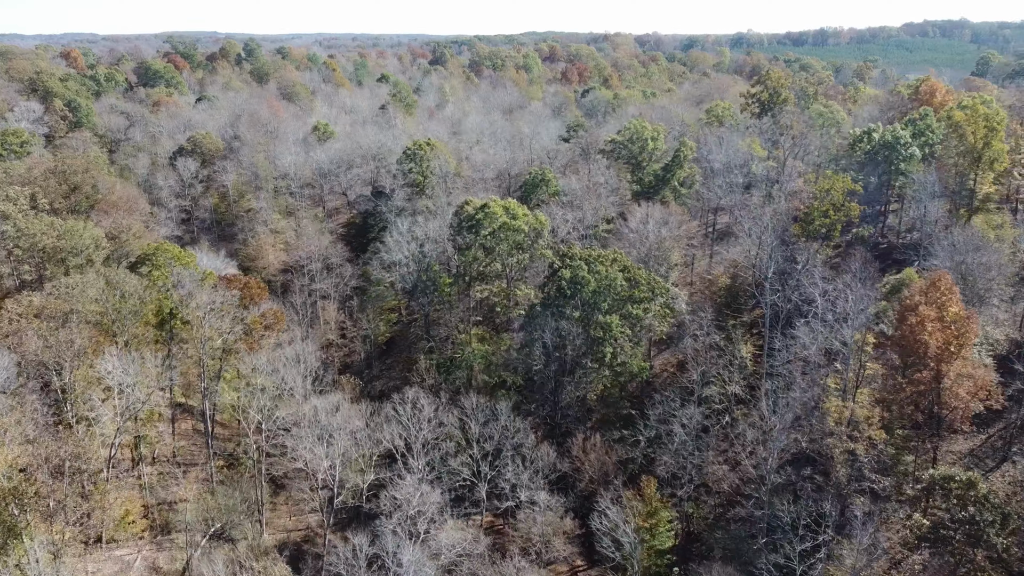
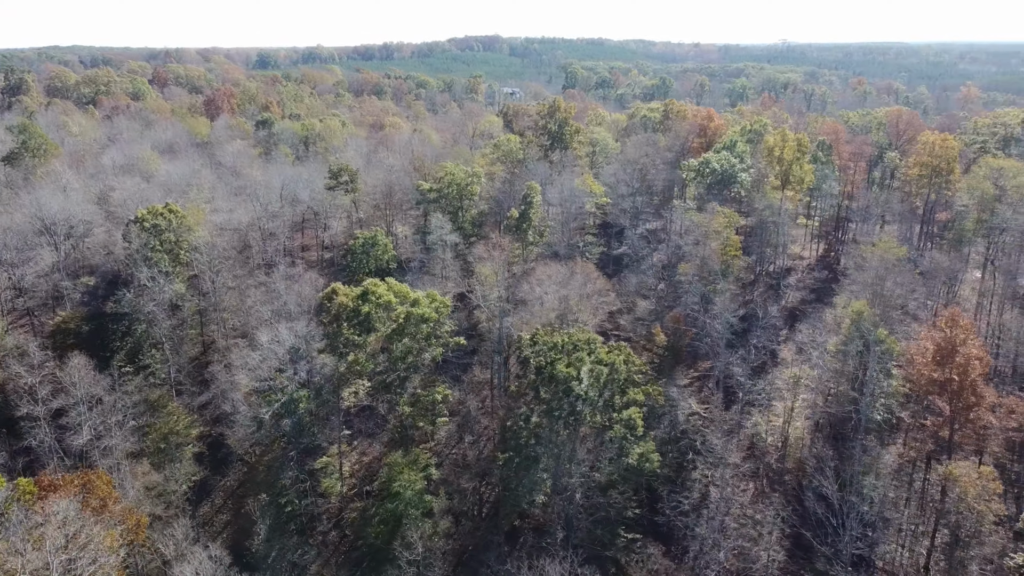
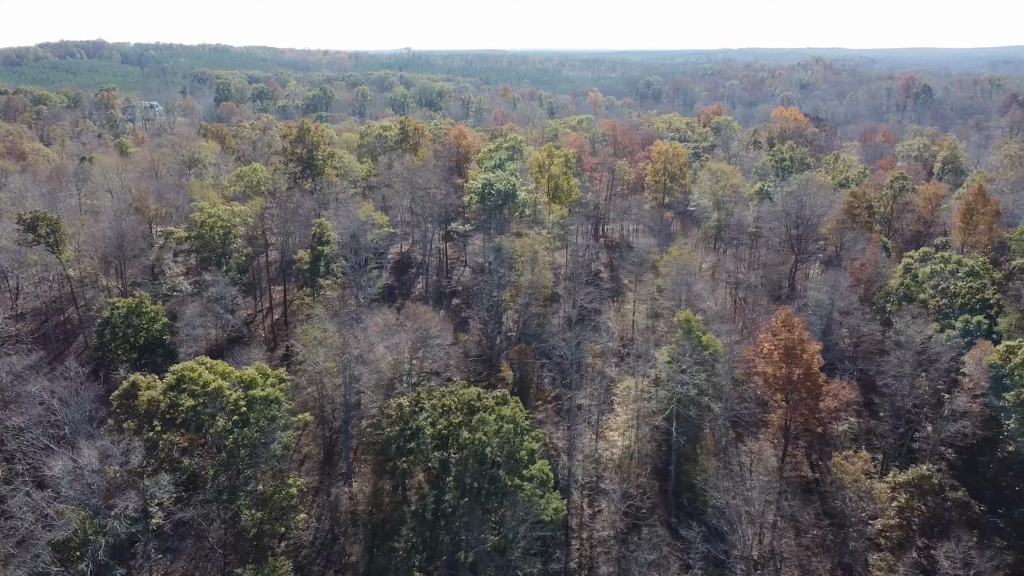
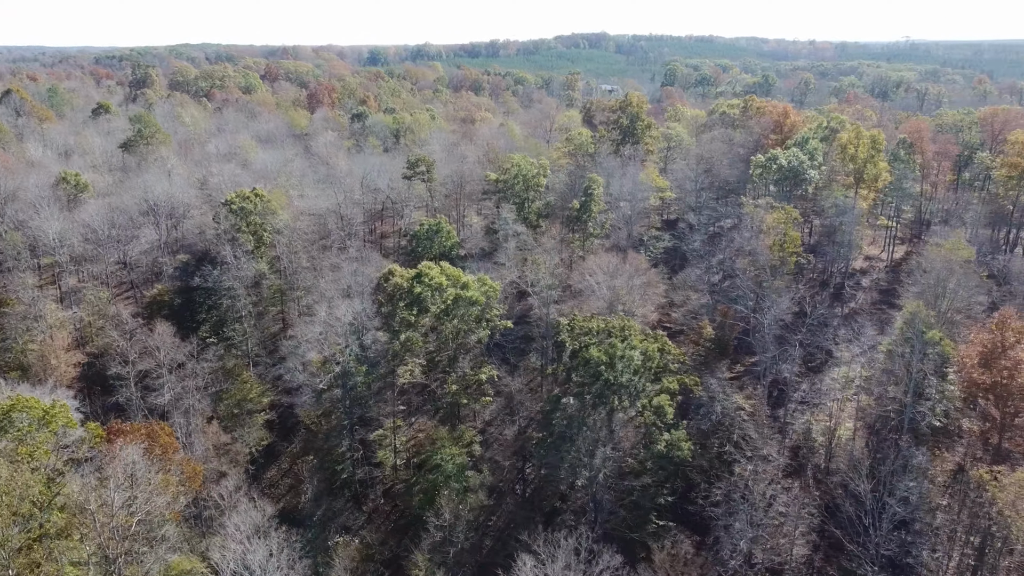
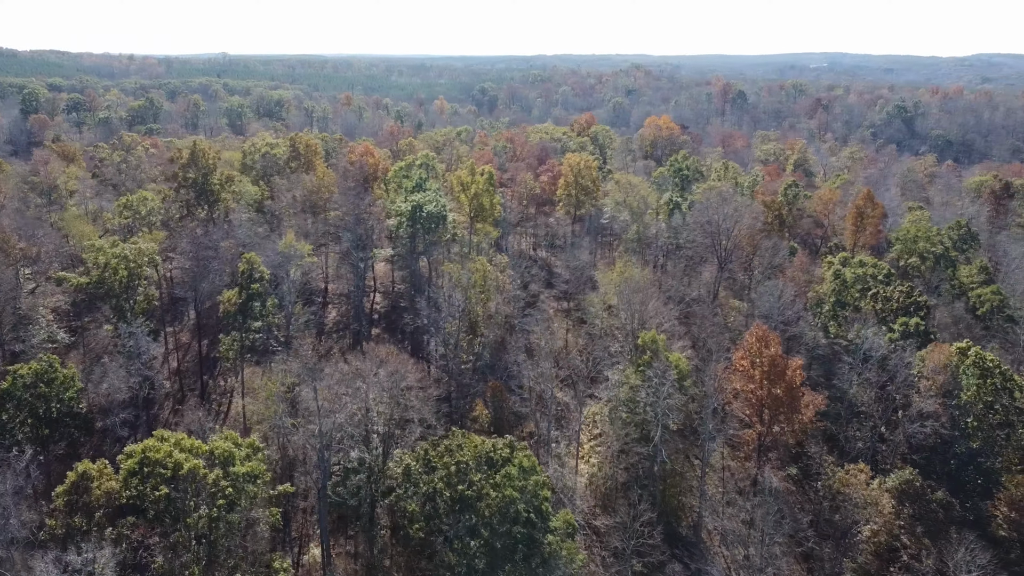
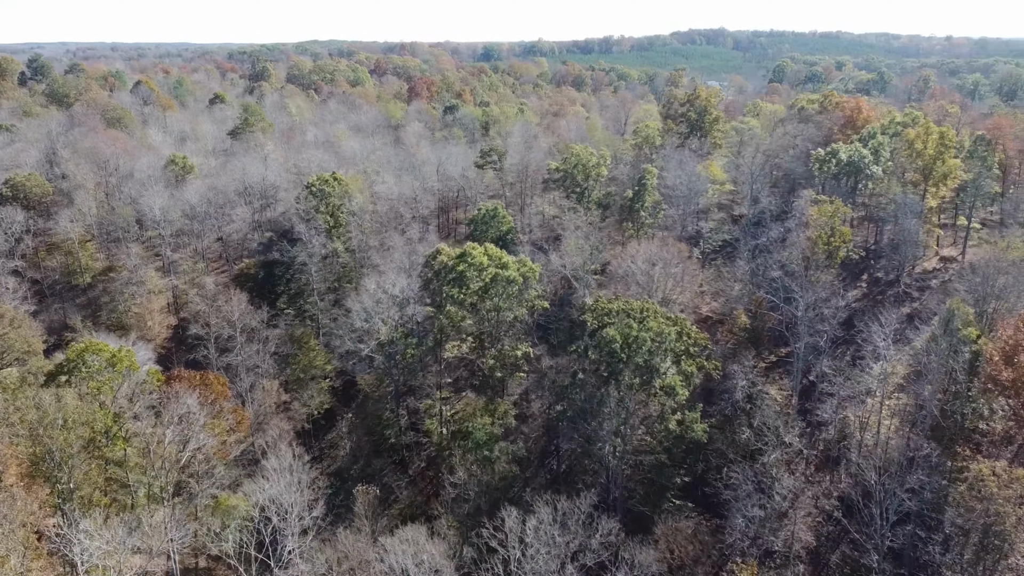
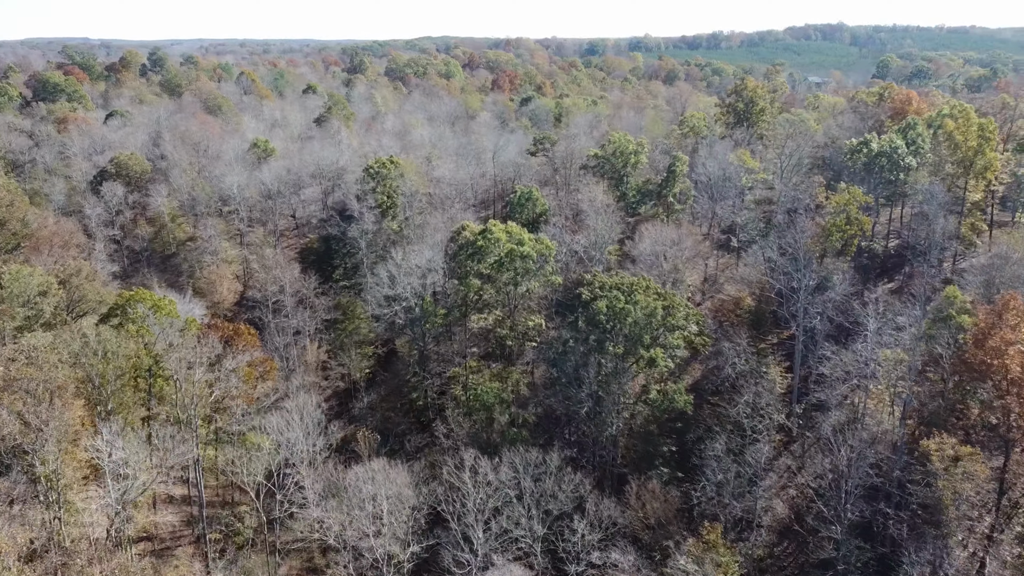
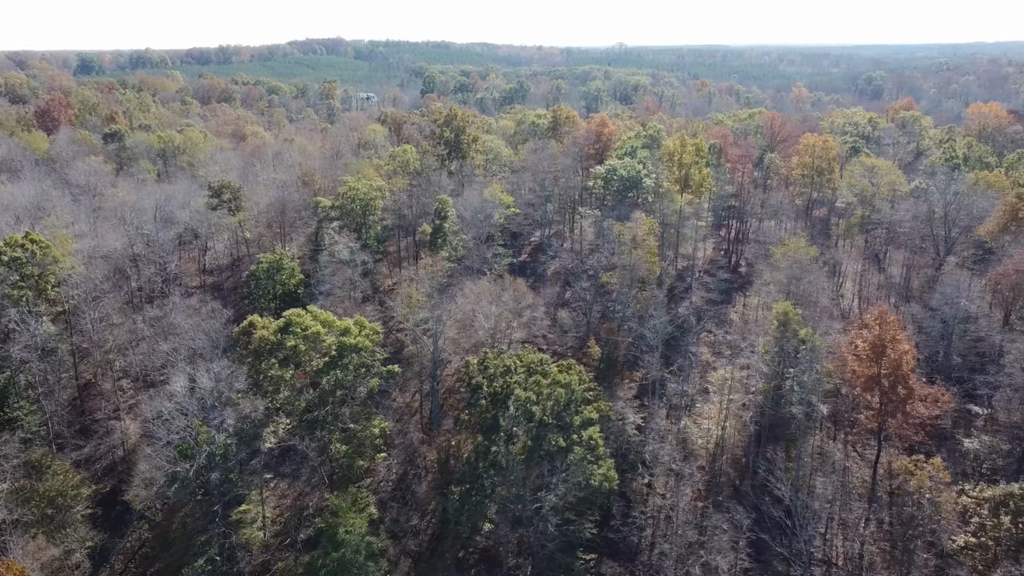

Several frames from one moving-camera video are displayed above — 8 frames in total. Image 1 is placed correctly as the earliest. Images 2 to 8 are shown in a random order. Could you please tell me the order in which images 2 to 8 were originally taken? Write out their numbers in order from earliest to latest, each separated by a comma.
7, 6, 4, 2, 8, 3, 5
